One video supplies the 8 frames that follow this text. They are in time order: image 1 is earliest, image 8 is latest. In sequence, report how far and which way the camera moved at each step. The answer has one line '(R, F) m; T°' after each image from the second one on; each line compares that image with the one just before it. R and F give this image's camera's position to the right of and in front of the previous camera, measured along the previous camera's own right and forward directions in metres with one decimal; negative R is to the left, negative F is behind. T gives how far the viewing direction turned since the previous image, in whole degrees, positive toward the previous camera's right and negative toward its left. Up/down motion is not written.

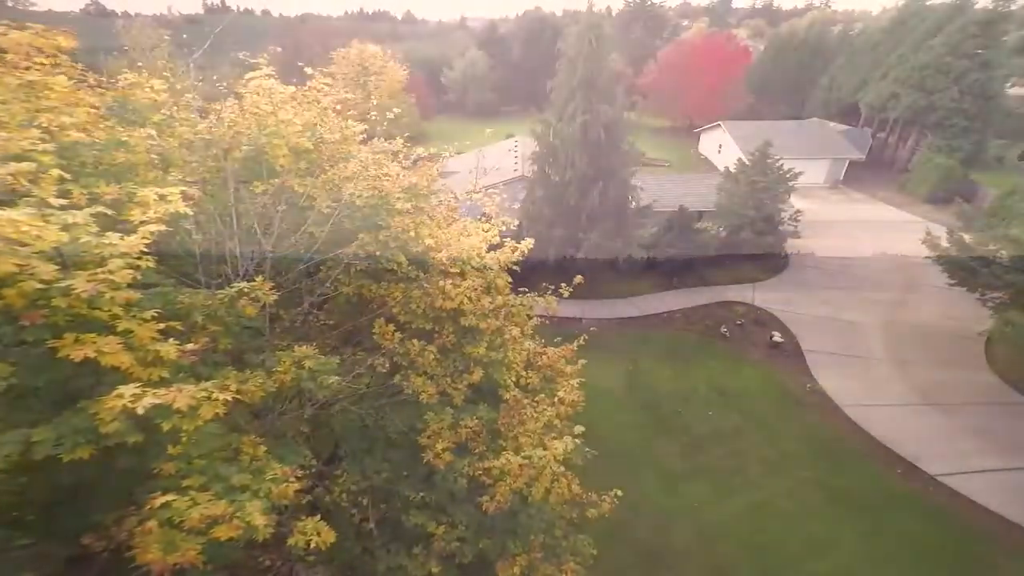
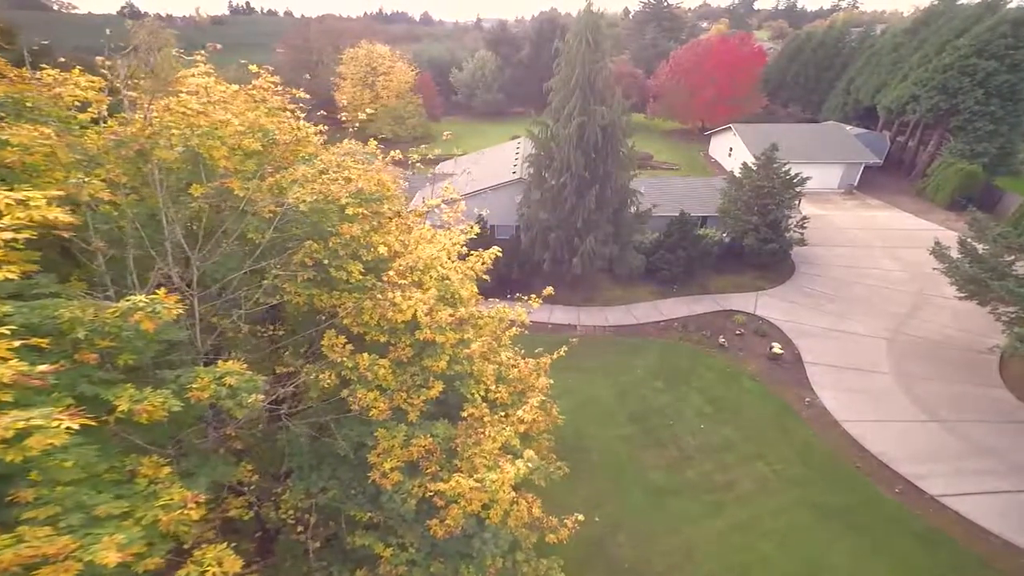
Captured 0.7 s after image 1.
(+0.8, +0.4) m; -2°
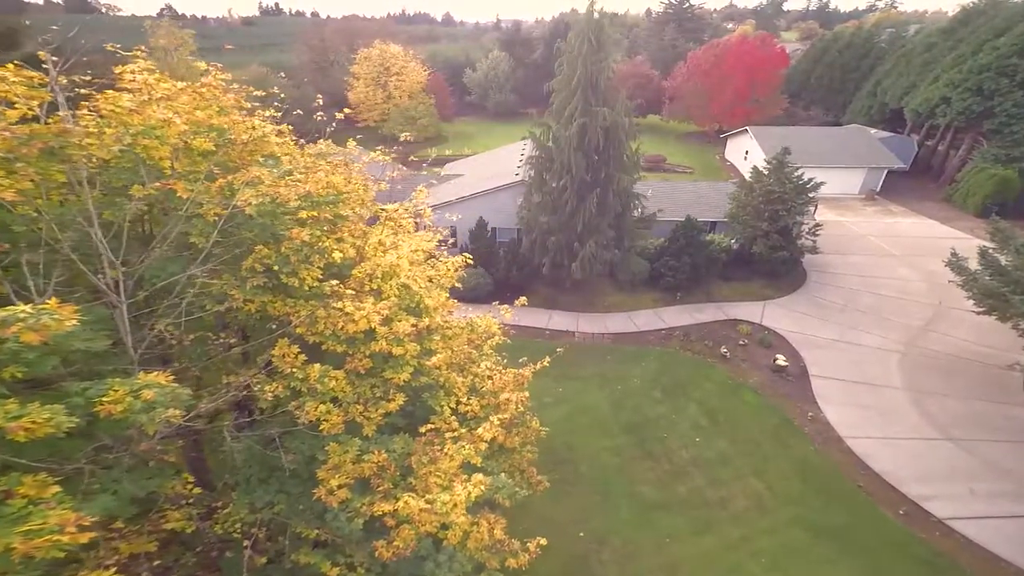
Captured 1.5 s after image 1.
(+0.8, +0.4) m; -2°
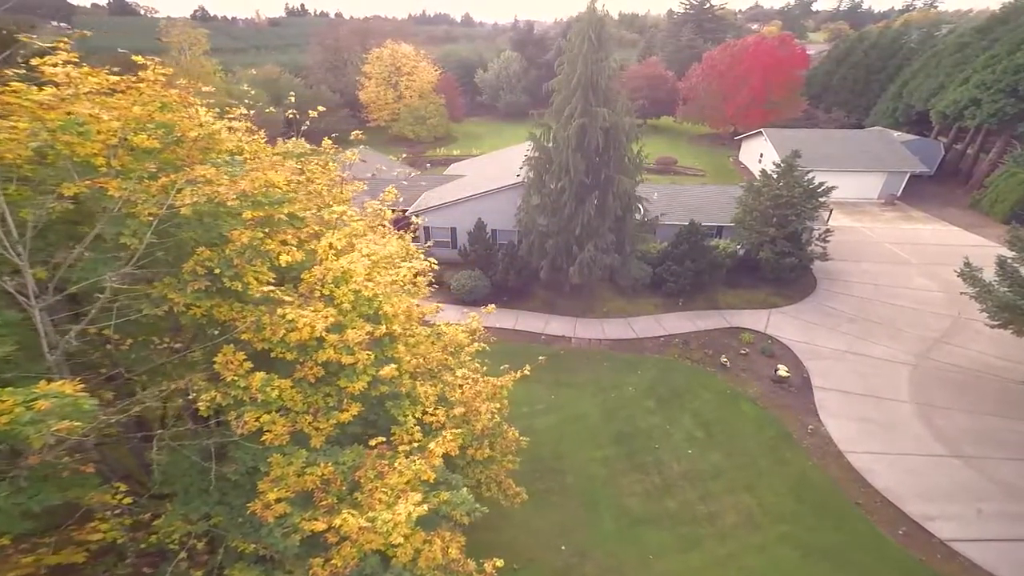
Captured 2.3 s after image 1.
(+0.8, +0.4) m; -2°
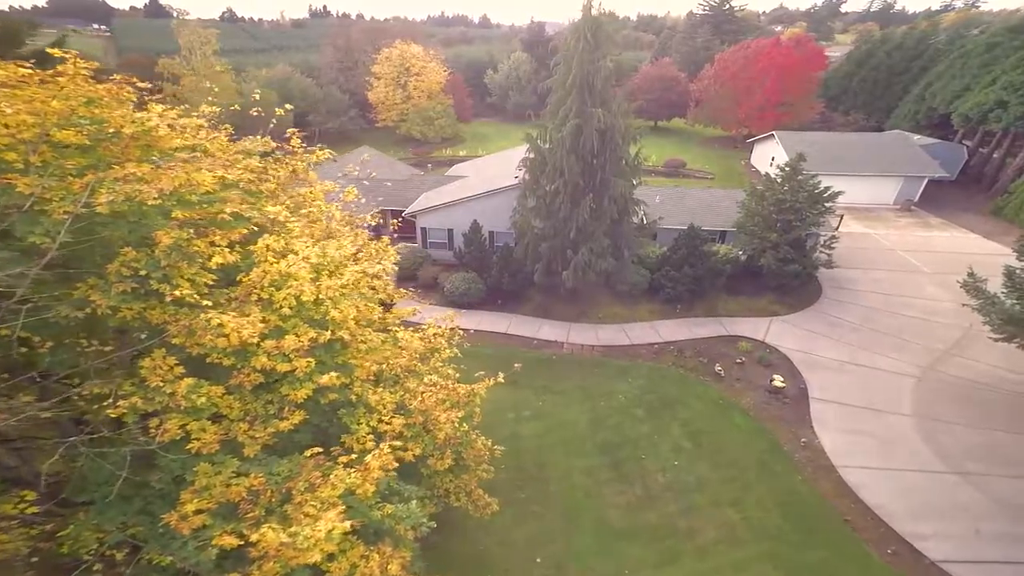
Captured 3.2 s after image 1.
(+0.8, +0.3) m; -2°
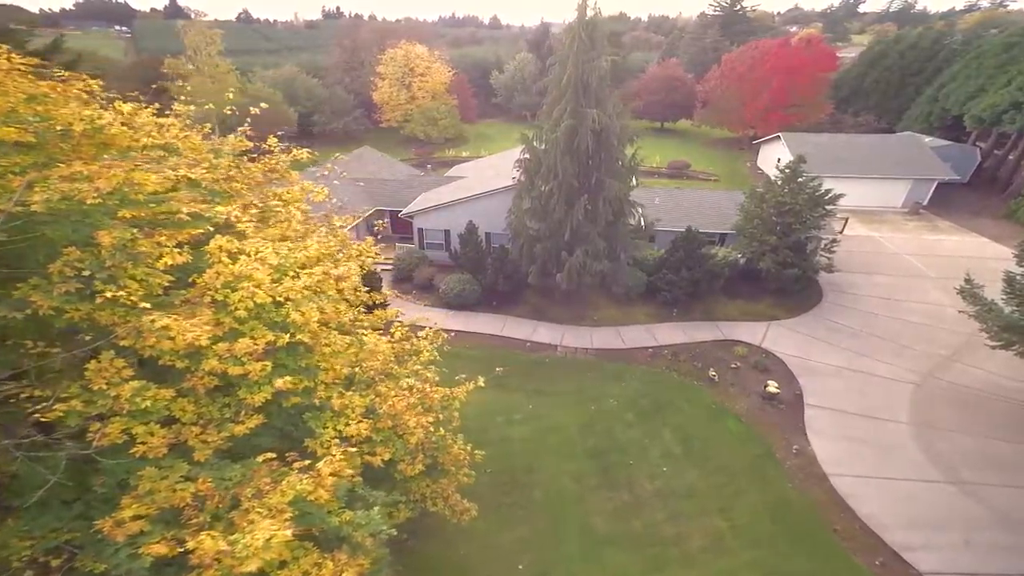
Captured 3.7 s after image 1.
(+0.5, +0.1) m; -1°
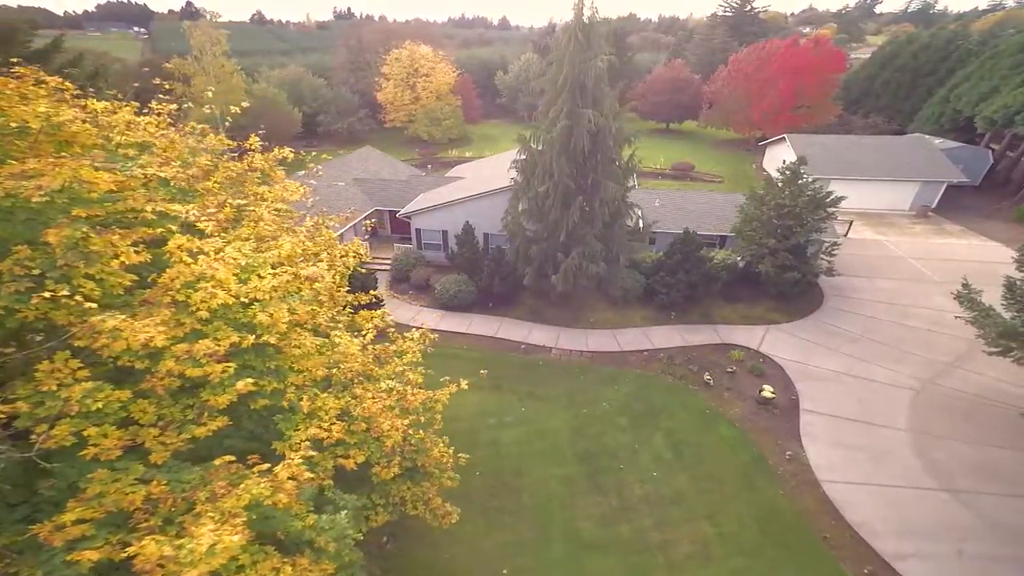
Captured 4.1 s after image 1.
(+0.5, +0.1) m; -1°
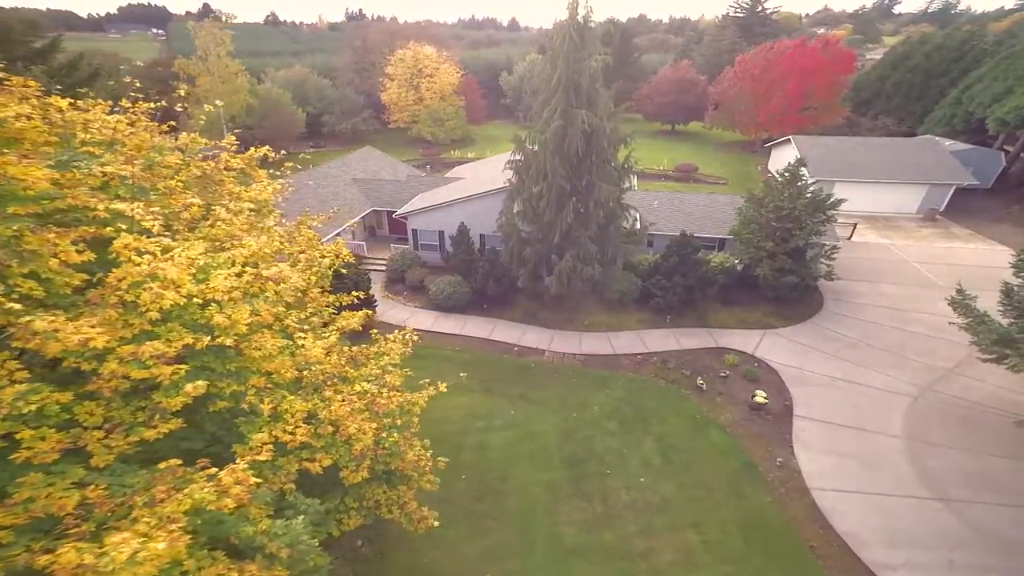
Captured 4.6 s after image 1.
(+0.6, +0.2) m; -1°
